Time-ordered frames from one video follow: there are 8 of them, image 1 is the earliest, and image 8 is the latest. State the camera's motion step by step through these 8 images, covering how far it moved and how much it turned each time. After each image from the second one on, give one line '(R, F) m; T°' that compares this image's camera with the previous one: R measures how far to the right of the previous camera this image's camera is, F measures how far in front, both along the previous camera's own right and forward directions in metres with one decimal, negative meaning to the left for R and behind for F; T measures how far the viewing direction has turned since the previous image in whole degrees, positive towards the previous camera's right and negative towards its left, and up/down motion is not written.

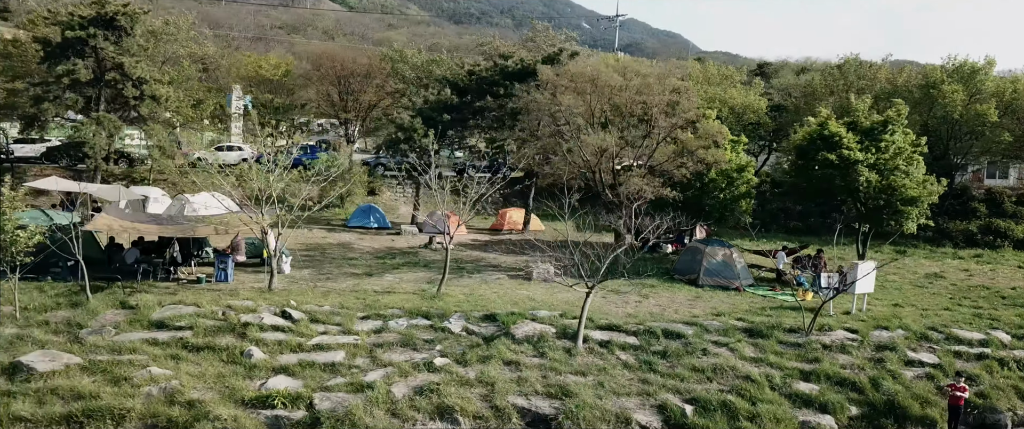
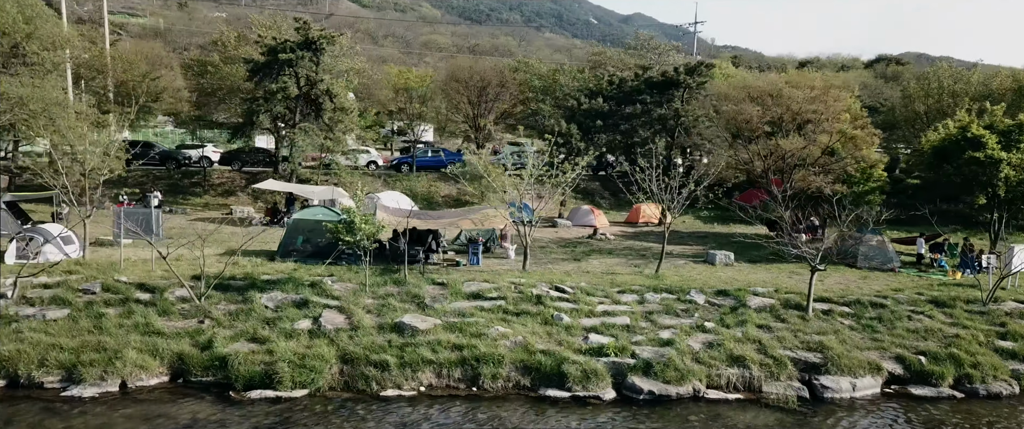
(-4.8, -3.6) m; -2°
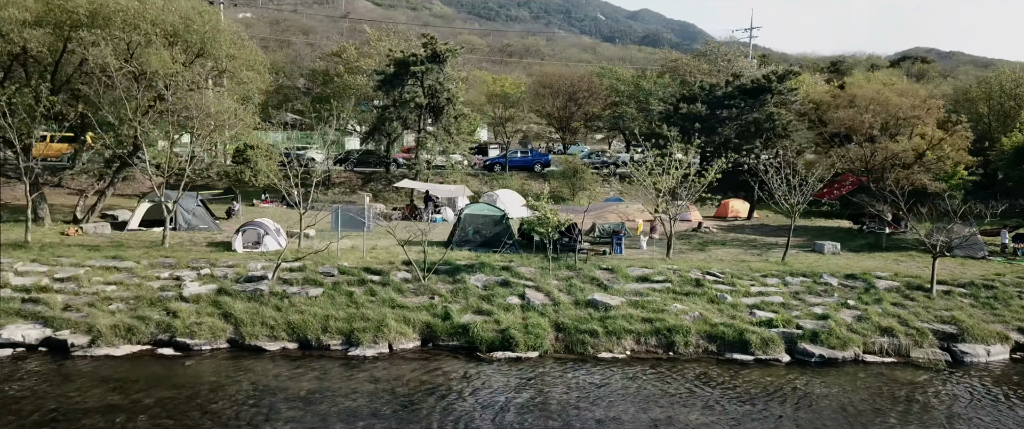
(-3.6, -3.0) m; -1°
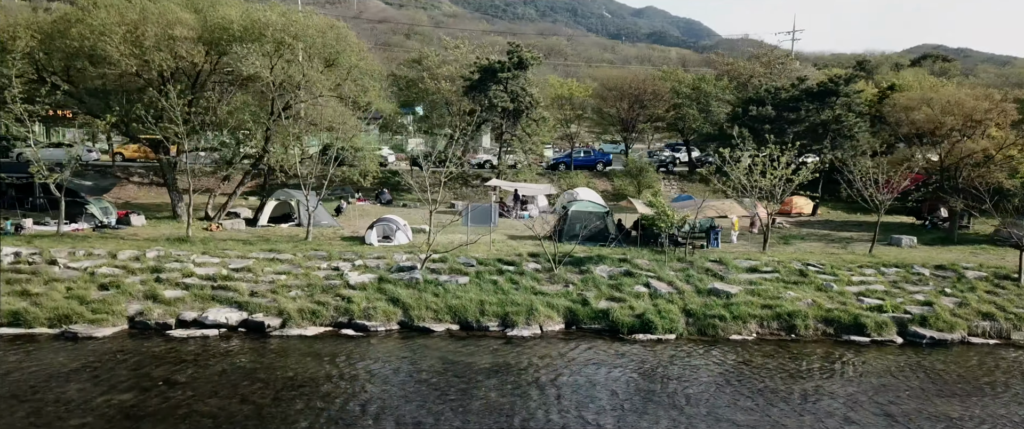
(-2.8, -1.9) m; -1°
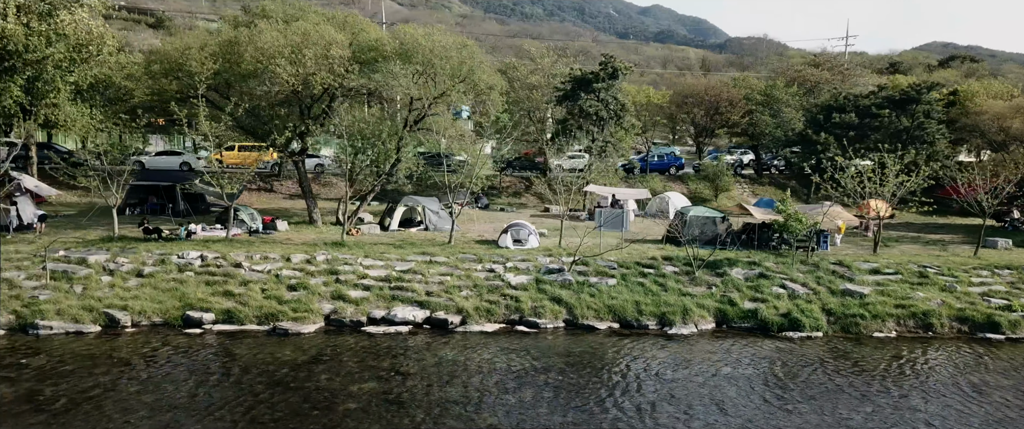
(-3.4, -1.6) m; -1°
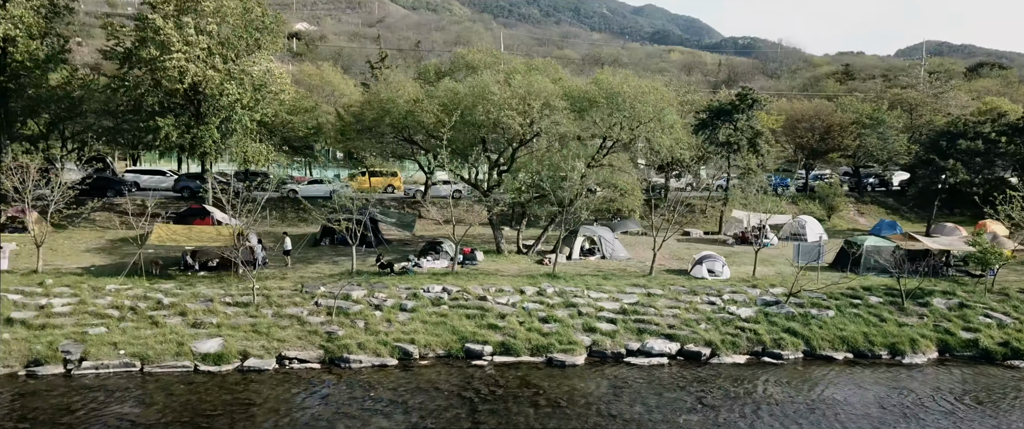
(-5.9, -1.8) m; -1°
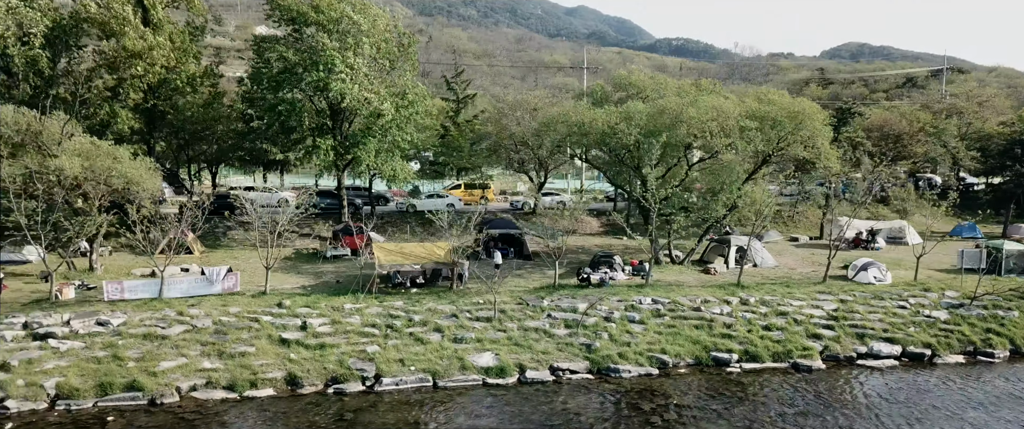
(-7.4, -1.1) m; +3°
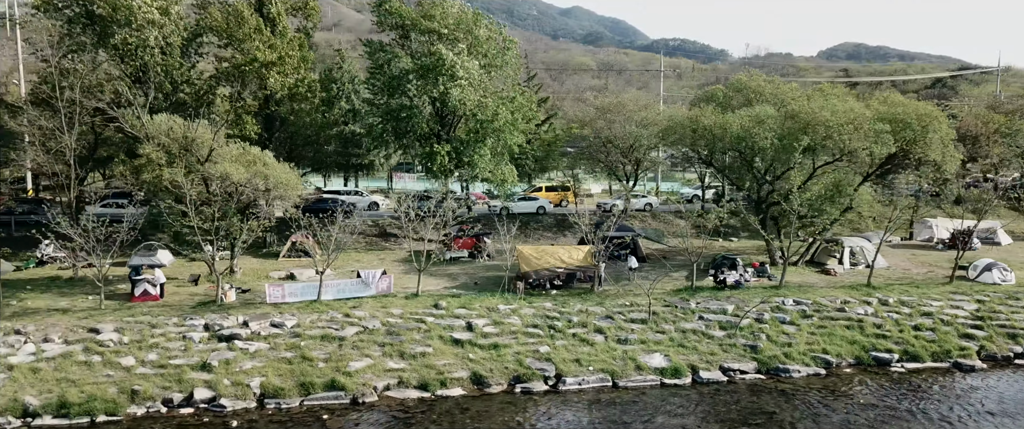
(-4.0, -0.4) m; -1°
